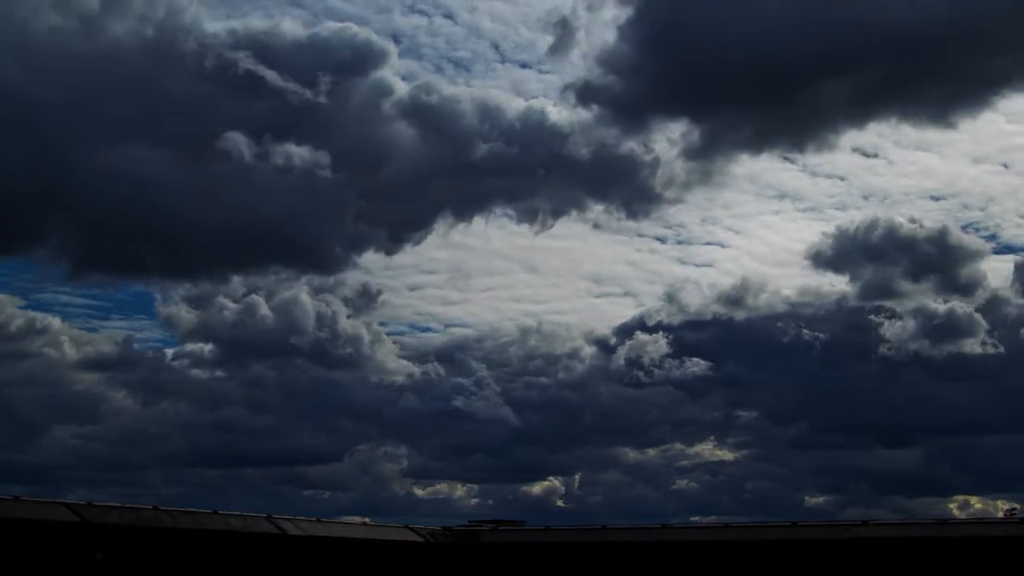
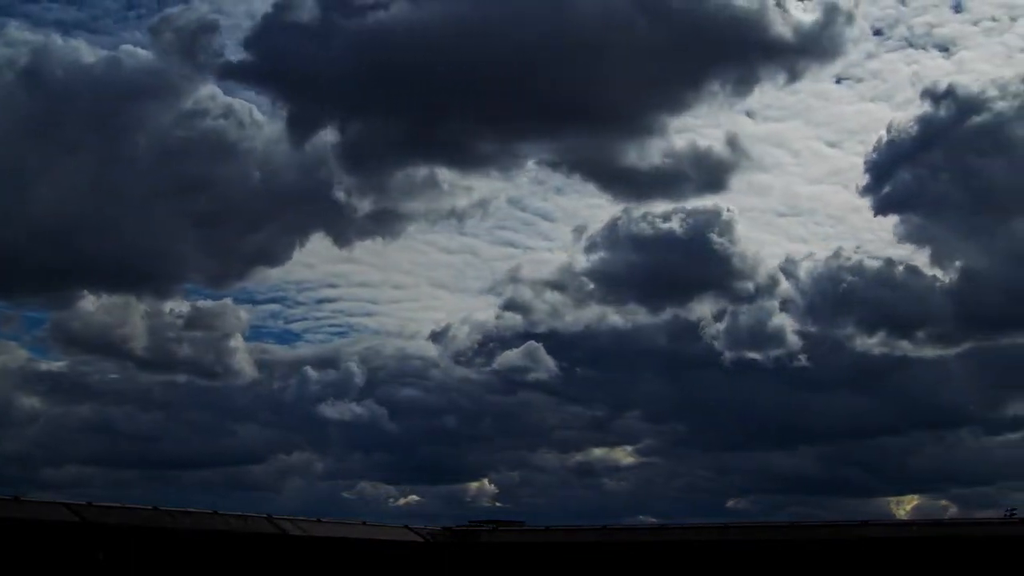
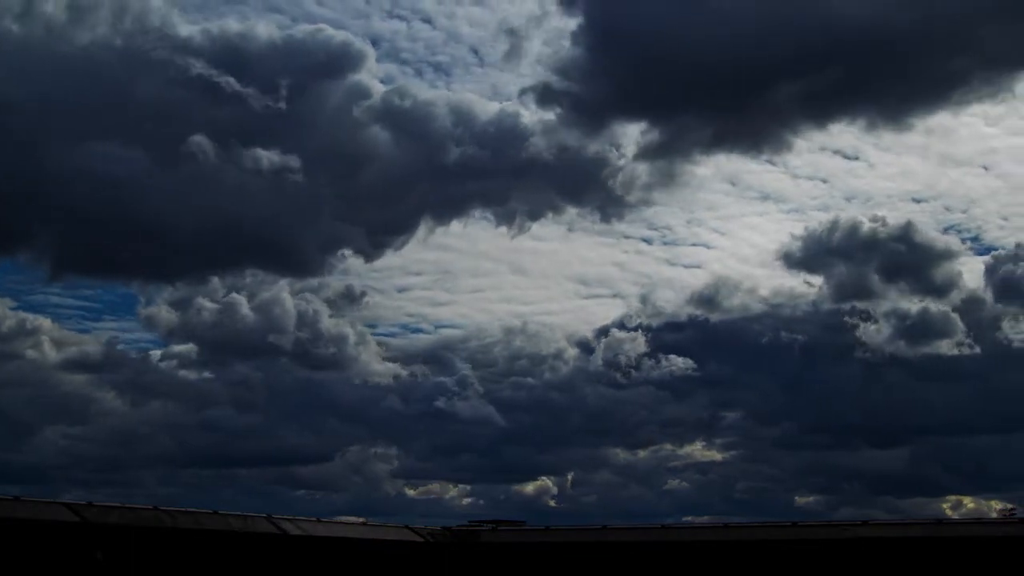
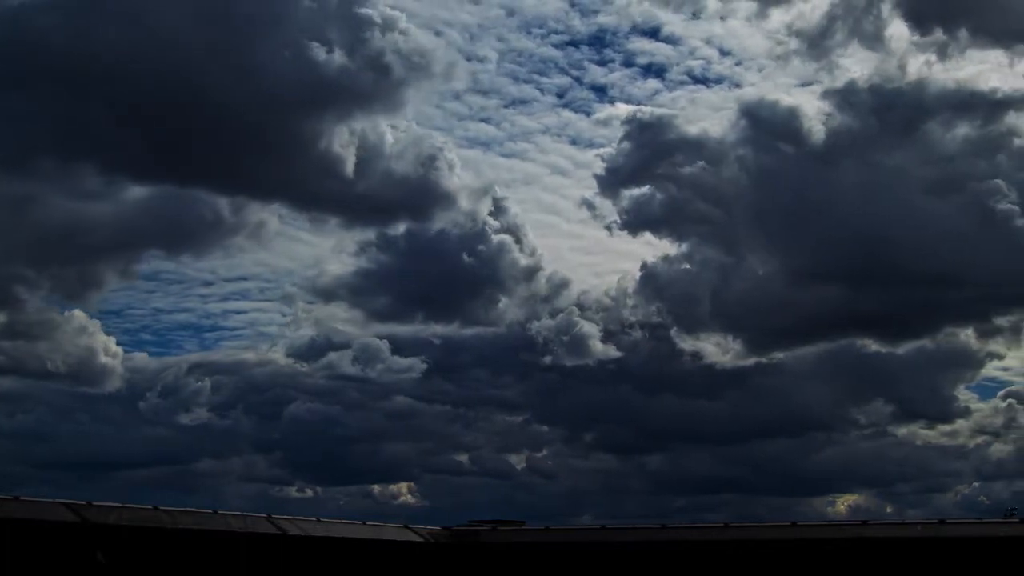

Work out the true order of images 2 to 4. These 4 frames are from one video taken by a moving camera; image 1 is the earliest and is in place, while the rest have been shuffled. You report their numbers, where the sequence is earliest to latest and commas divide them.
3, 2, 4
